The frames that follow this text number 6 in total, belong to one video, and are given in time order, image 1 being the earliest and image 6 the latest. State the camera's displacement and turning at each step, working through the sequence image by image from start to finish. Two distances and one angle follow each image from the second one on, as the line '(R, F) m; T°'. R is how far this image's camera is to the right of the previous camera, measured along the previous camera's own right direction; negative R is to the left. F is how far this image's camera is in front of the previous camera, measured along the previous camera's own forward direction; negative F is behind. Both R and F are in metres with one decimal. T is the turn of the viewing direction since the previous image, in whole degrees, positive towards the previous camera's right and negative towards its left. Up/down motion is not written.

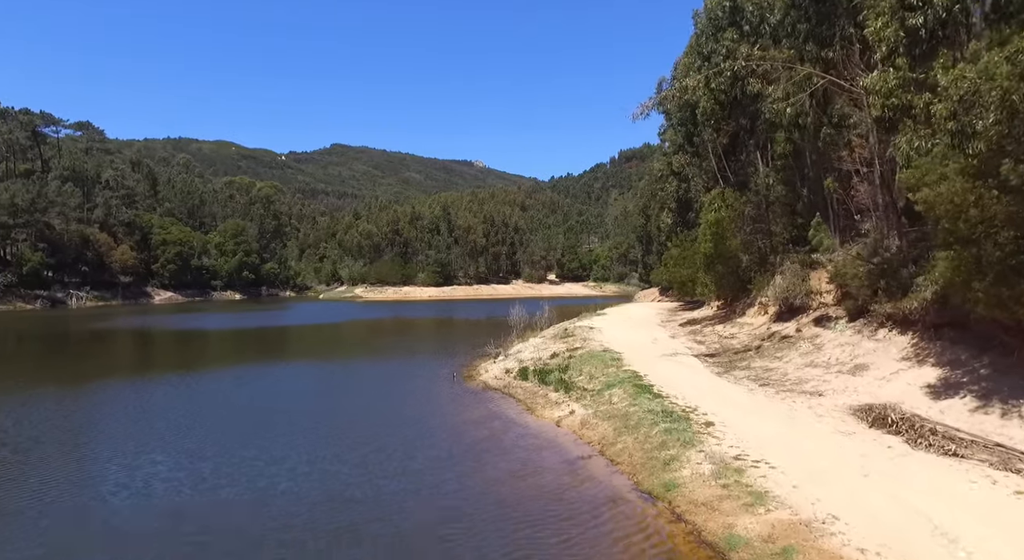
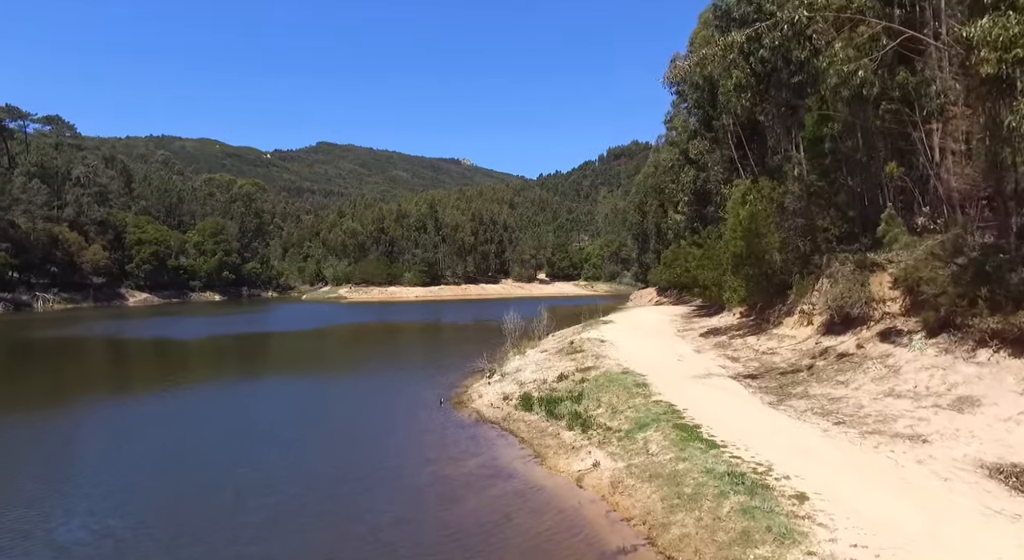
(-0.3, +4.9) m; +1°
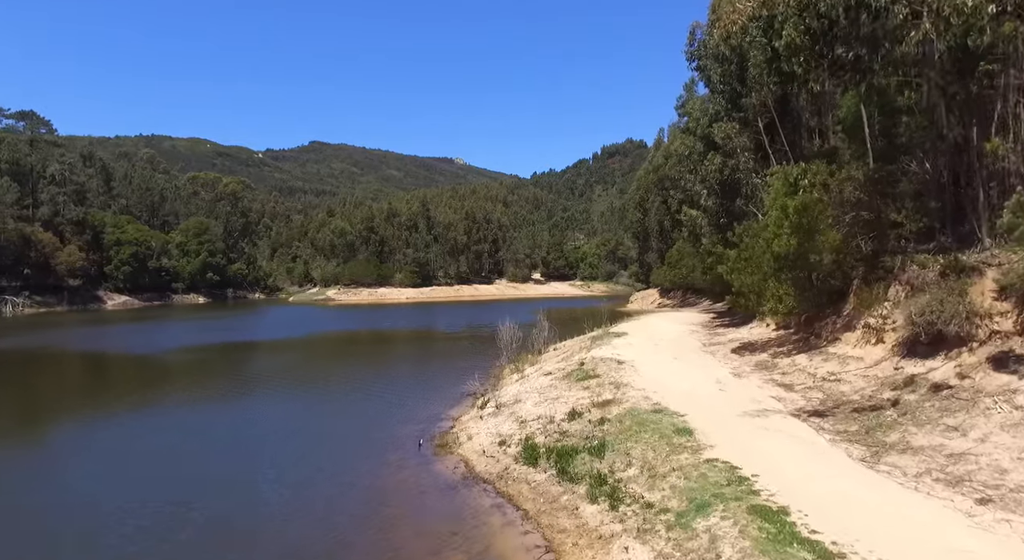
(-0.1, +5.1) m; 0°
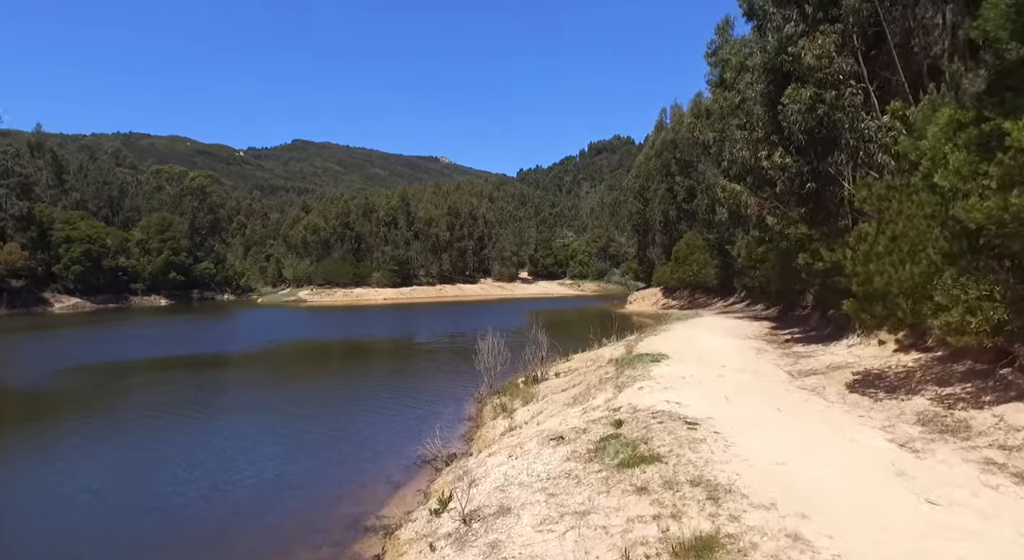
(+0.1, +10.5) m; +1°
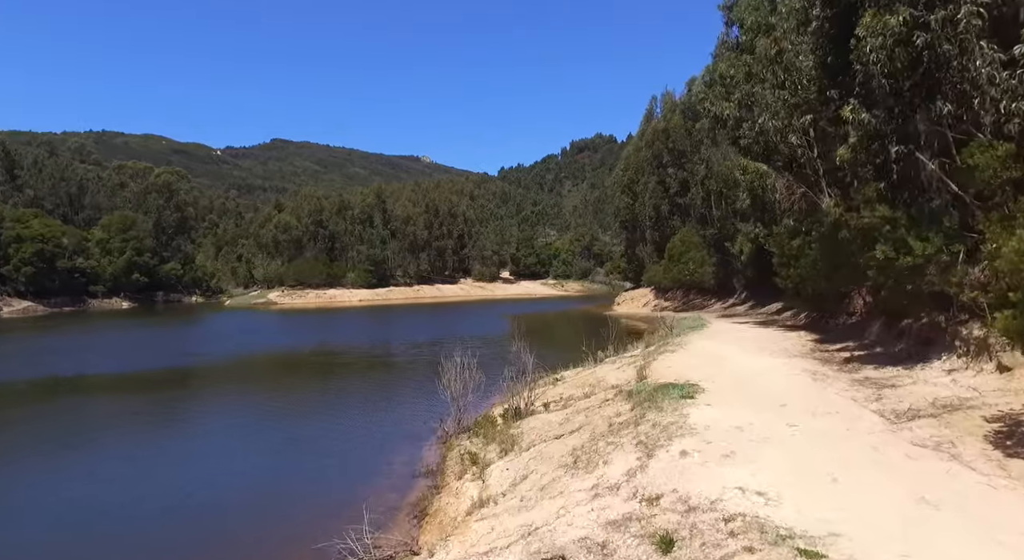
(+0.2, +6.1) m; +1°
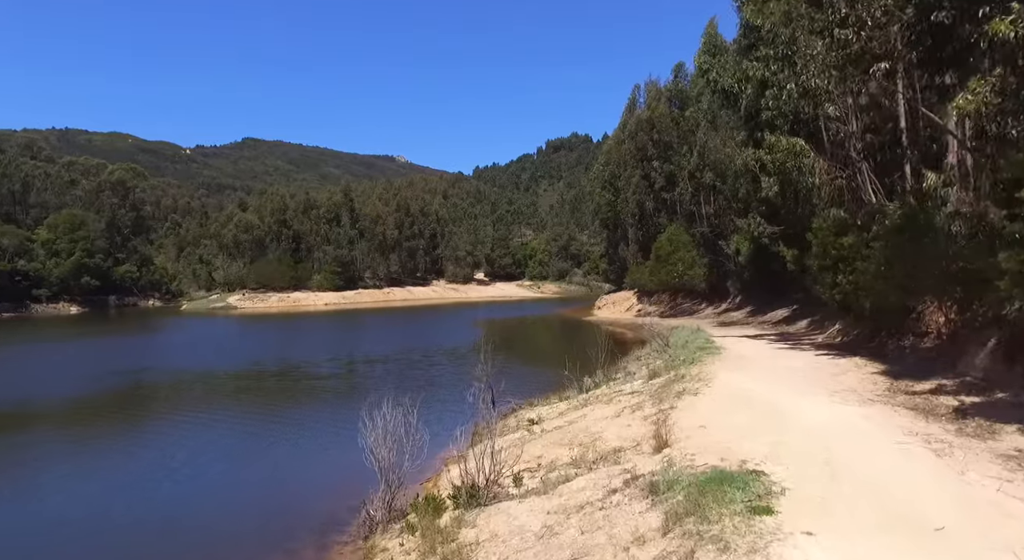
(+0.4, +6.4) m; +2°
